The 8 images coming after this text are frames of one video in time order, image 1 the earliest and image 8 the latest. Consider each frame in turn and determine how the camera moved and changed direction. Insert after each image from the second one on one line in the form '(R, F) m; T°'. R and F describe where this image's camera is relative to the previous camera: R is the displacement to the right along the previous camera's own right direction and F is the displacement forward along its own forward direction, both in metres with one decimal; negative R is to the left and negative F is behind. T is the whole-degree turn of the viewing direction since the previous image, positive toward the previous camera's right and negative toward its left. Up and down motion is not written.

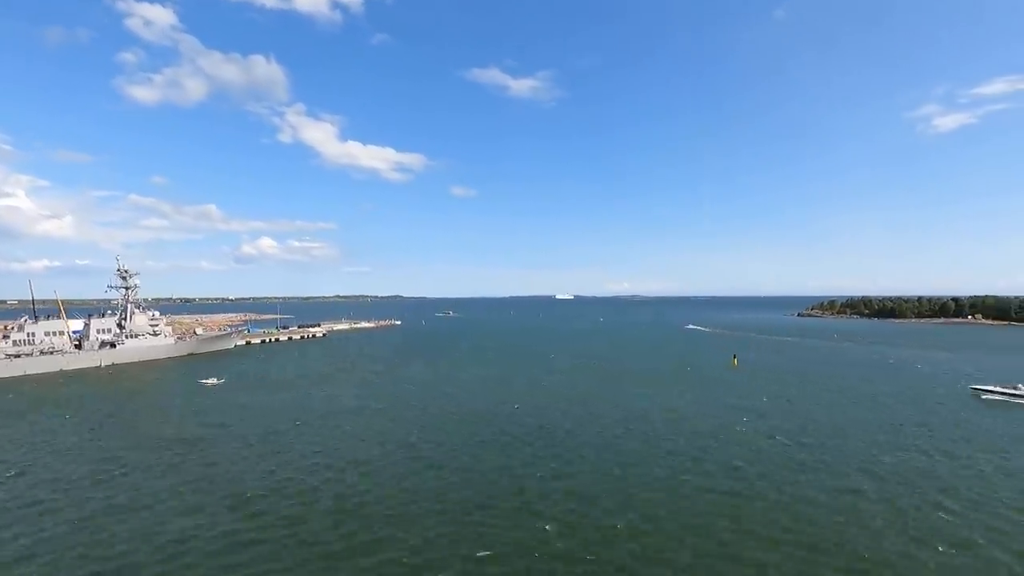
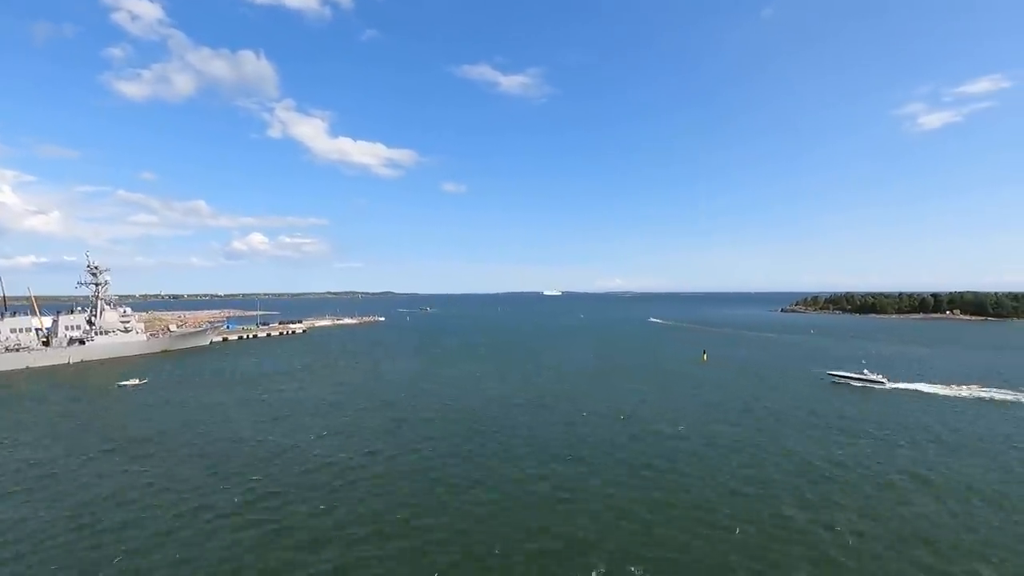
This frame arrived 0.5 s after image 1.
(+1.5, -0.4) m; +1°
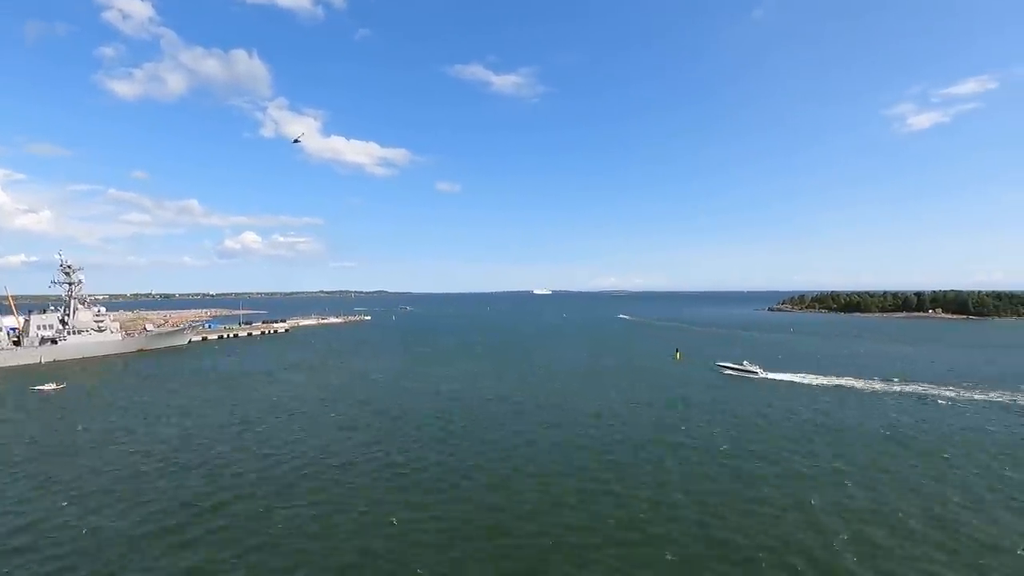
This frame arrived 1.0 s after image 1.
(+1.5, -0.3) m; 0°
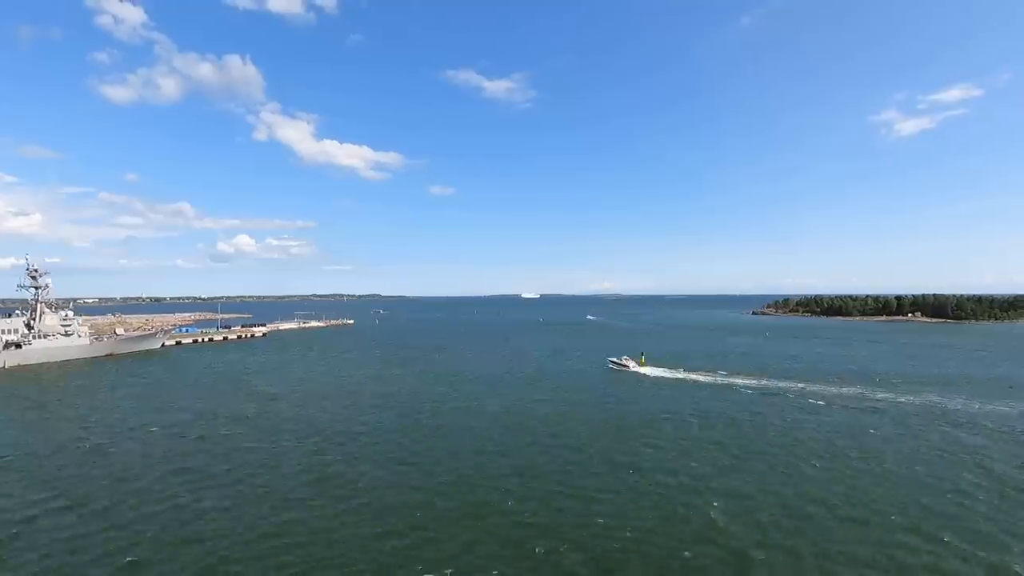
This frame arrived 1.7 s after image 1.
(+2.0, -0.5) m; 0°
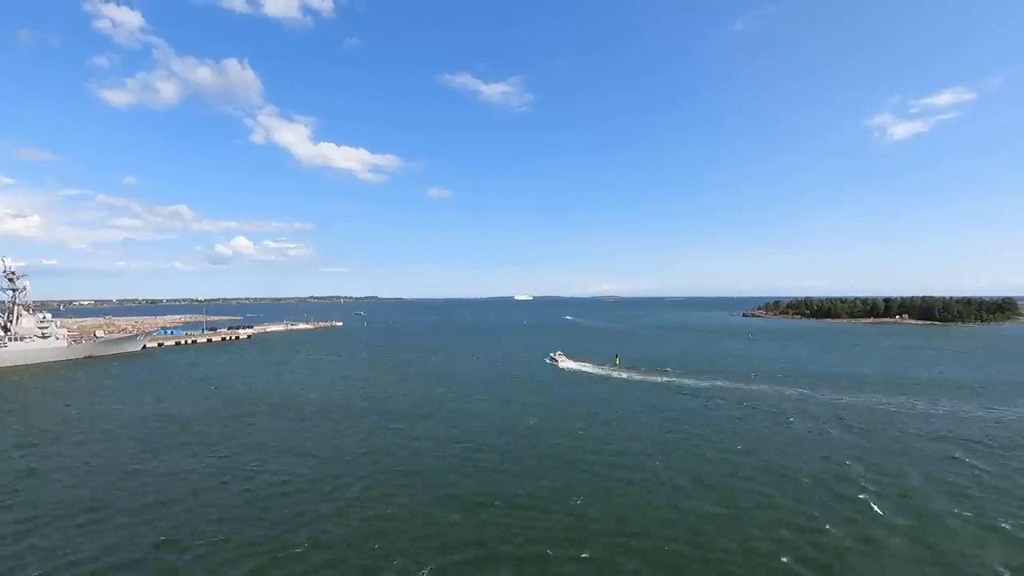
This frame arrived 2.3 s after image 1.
(+1.7, -0.4) m; 0°
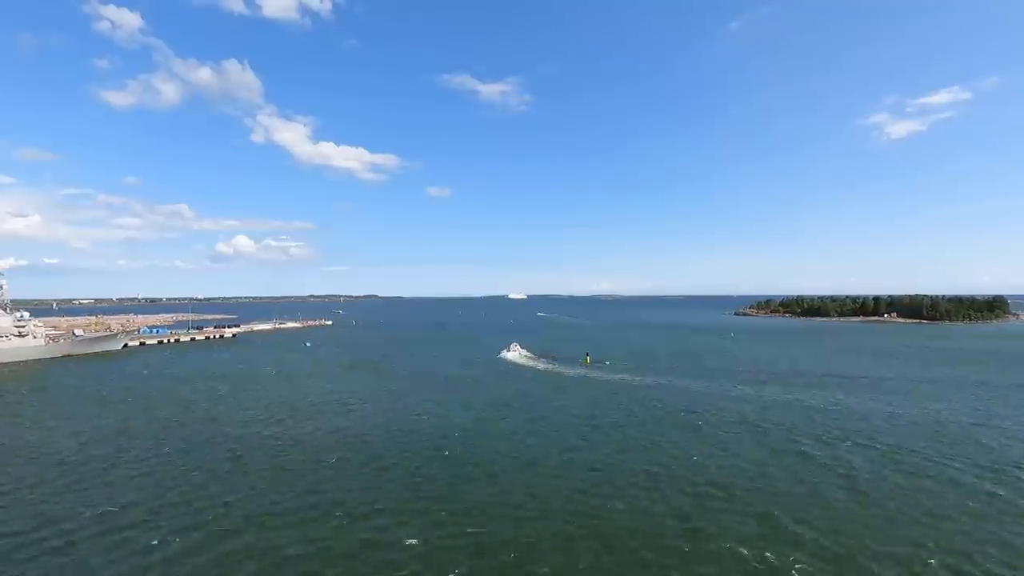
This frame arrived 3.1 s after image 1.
(+2.2, -0.5) m; 0°
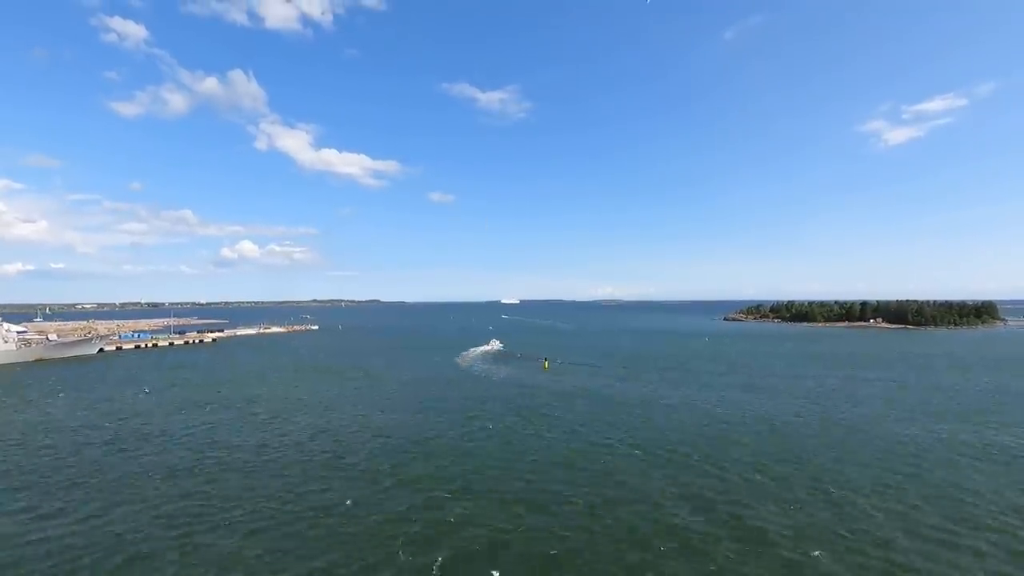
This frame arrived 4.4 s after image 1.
(+3.3, -0.8) m; -1°
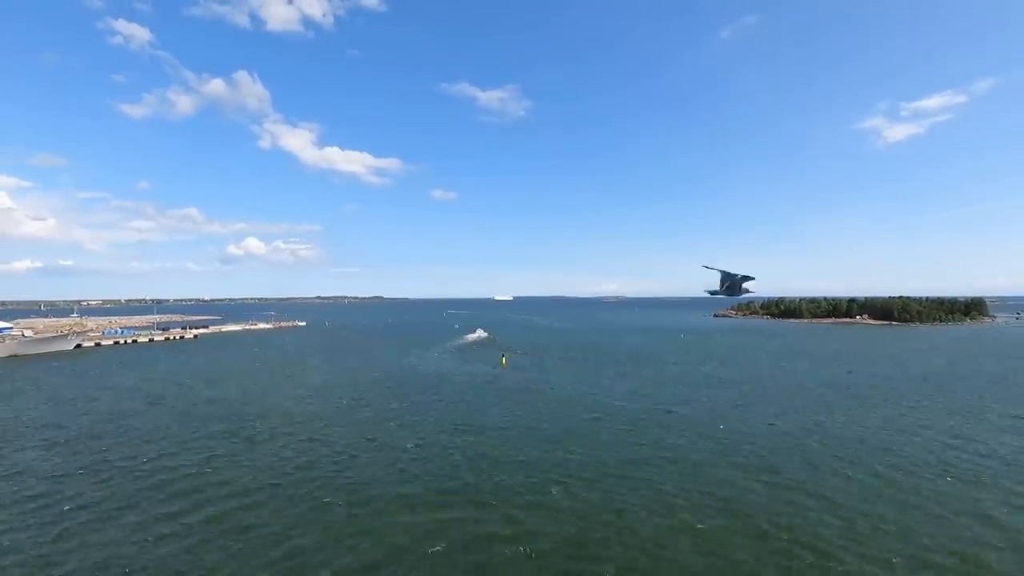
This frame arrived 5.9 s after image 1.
(+3.5, -0.8) m; -1°
